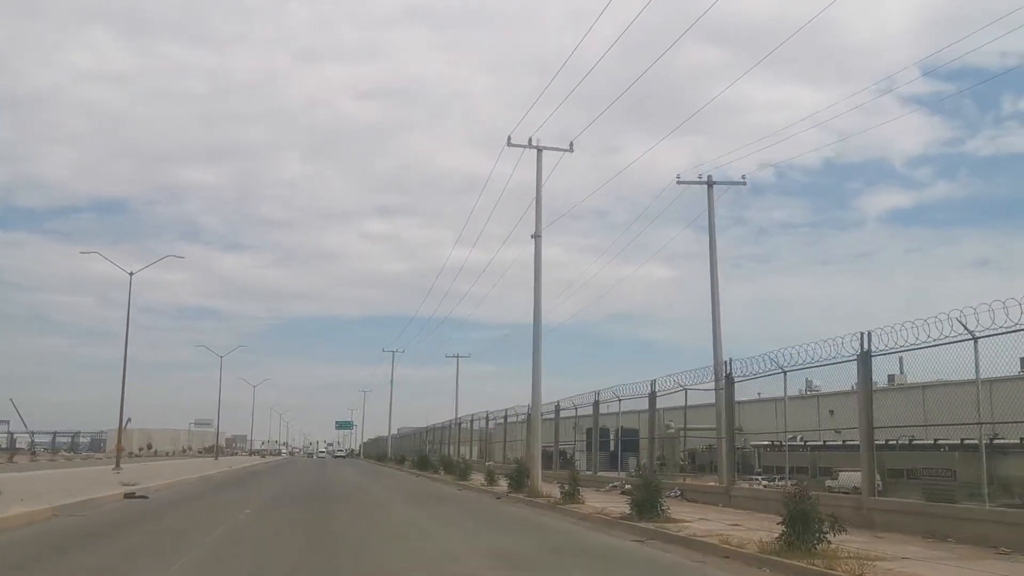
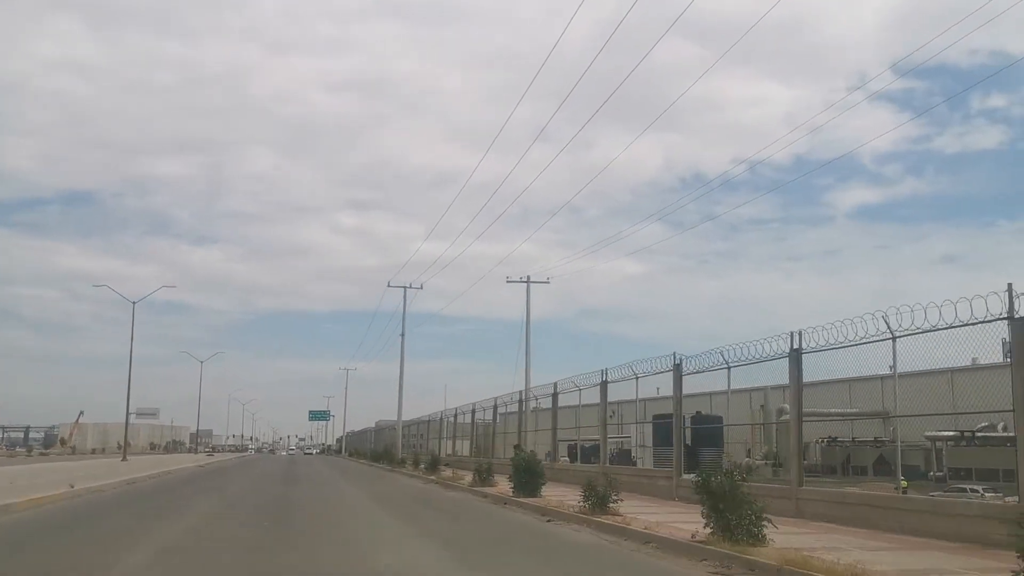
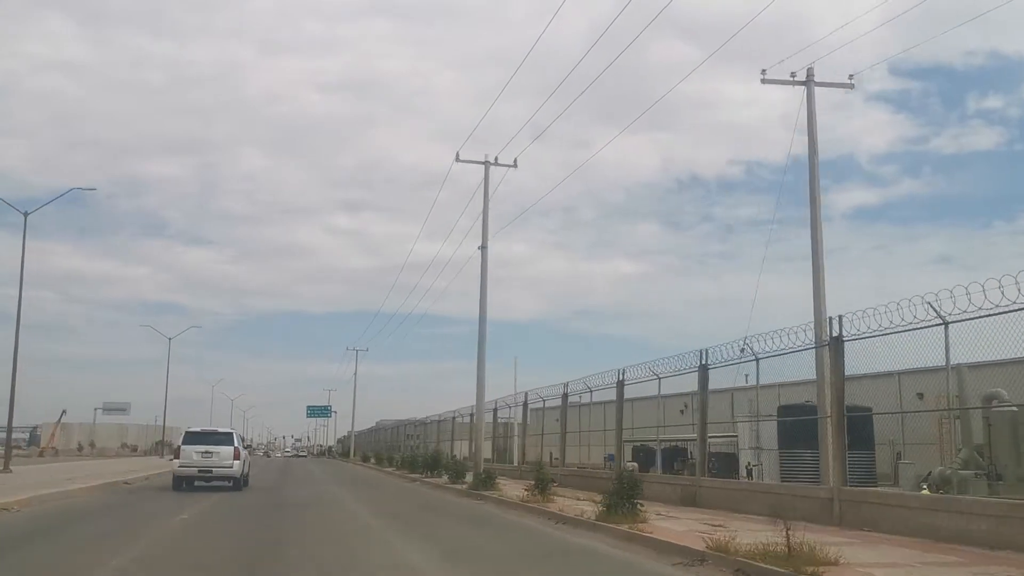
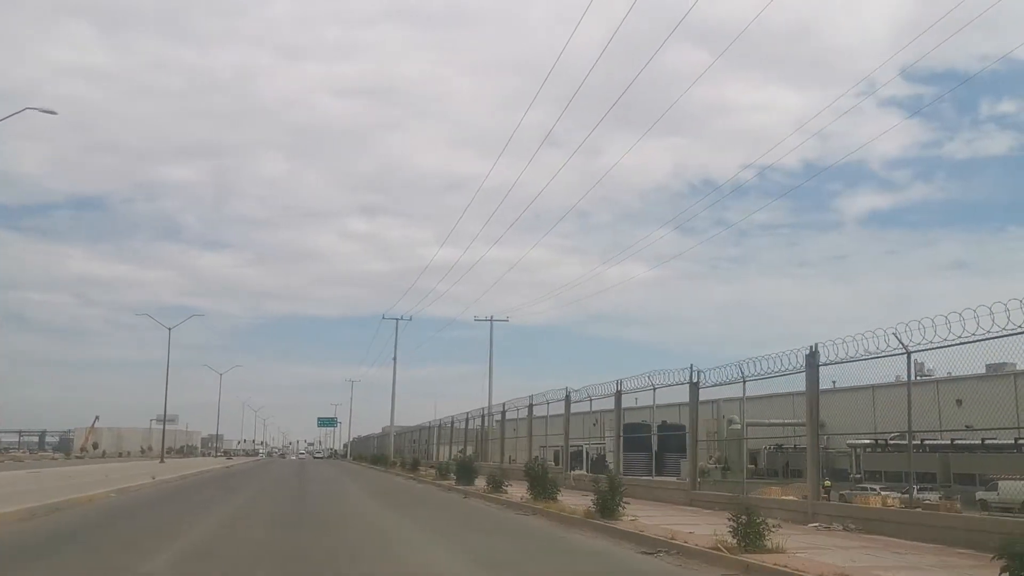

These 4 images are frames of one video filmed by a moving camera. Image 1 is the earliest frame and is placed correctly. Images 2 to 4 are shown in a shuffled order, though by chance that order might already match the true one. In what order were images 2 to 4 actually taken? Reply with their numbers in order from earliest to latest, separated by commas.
4, 2, 3
